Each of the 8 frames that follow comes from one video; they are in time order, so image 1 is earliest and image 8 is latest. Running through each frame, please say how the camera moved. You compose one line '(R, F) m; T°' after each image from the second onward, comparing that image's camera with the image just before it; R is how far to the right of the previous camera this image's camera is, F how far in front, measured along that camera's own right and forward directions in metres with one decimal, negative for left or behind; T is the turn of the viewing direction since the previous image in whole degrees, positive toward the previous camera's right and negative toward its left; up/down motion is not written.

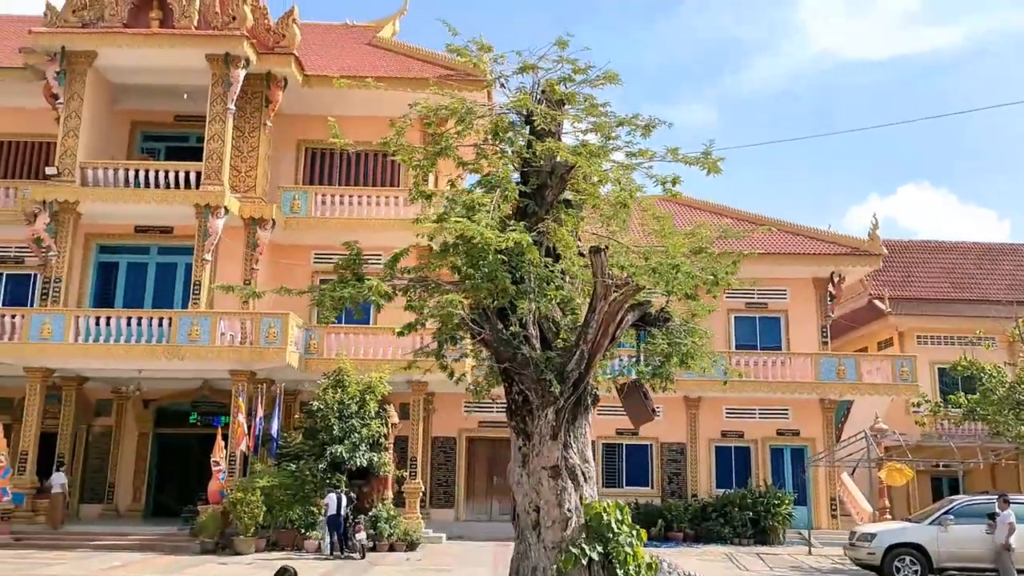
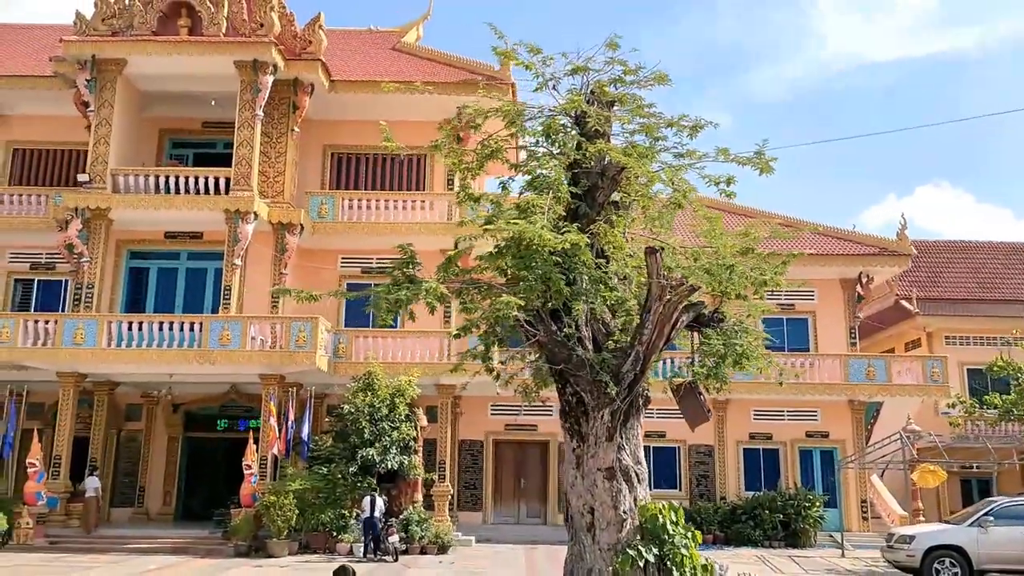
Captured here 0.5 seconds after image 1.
(-0.2, 0.0) m; -1°
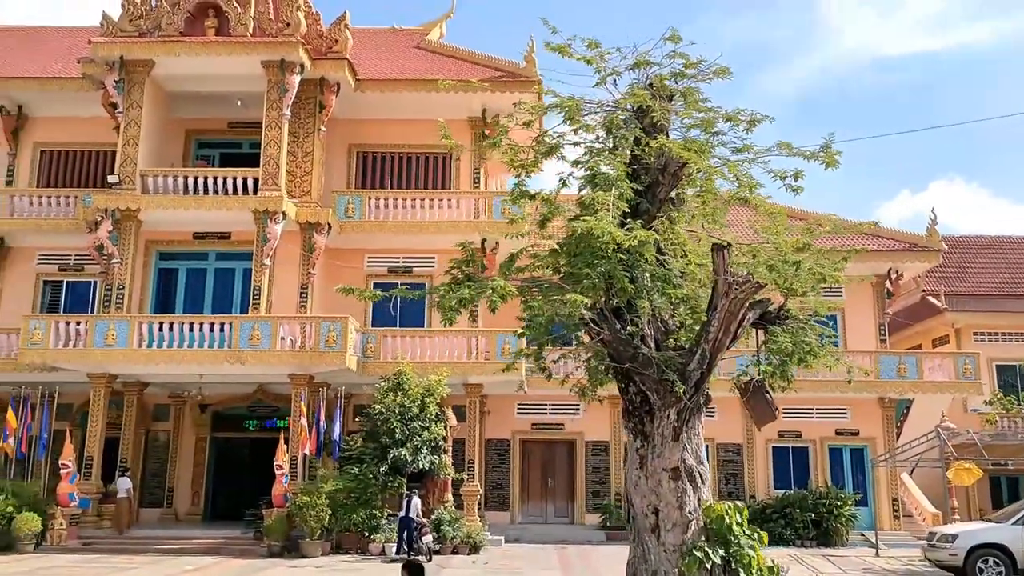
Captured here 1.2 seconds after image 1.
(-0.3, +0.1) m; -1°
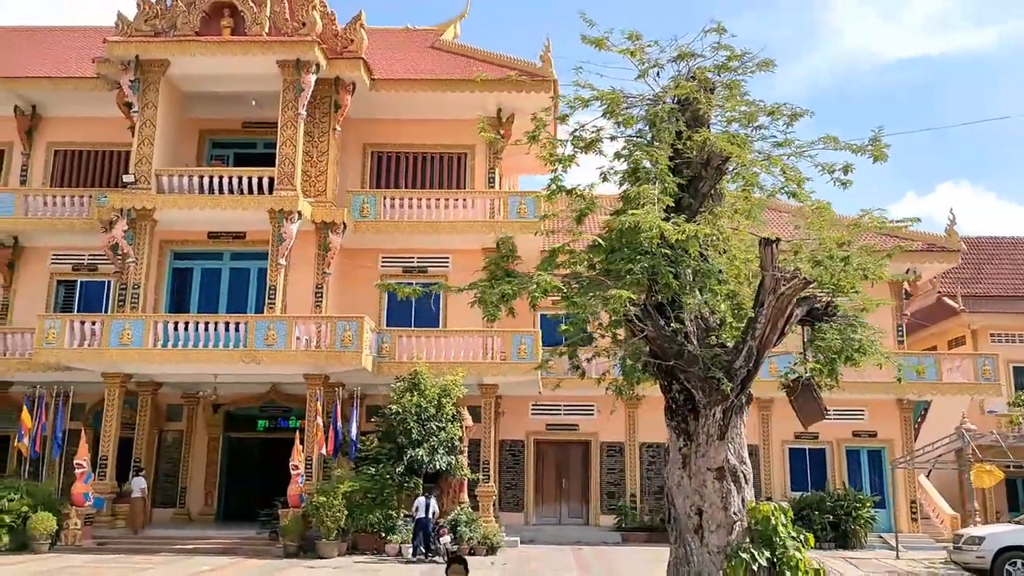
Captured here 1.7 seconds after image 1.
(-0.2, +0.1) m; 0°
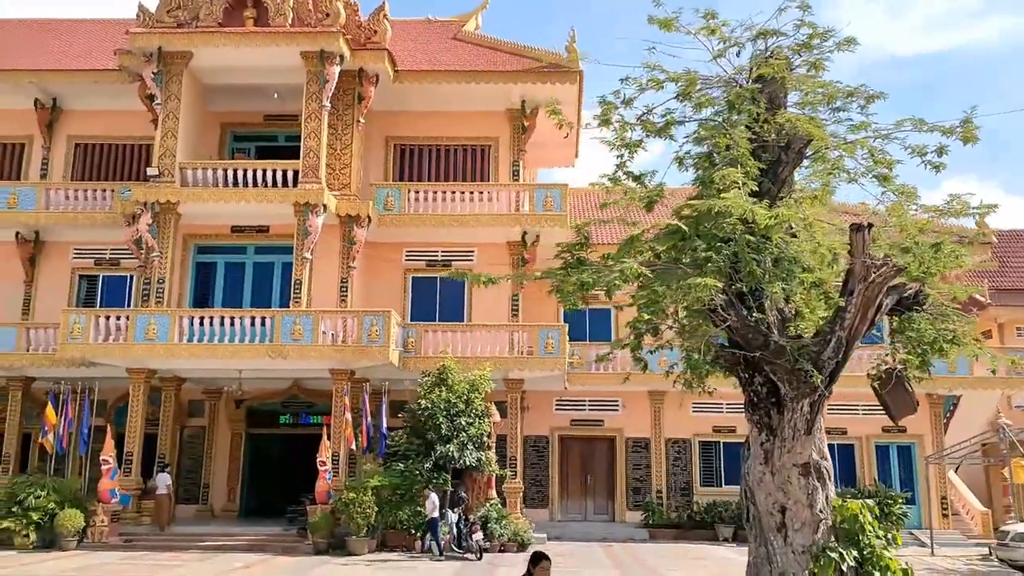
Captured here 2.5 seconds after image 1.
(-0.4, +0.2) m; 0°
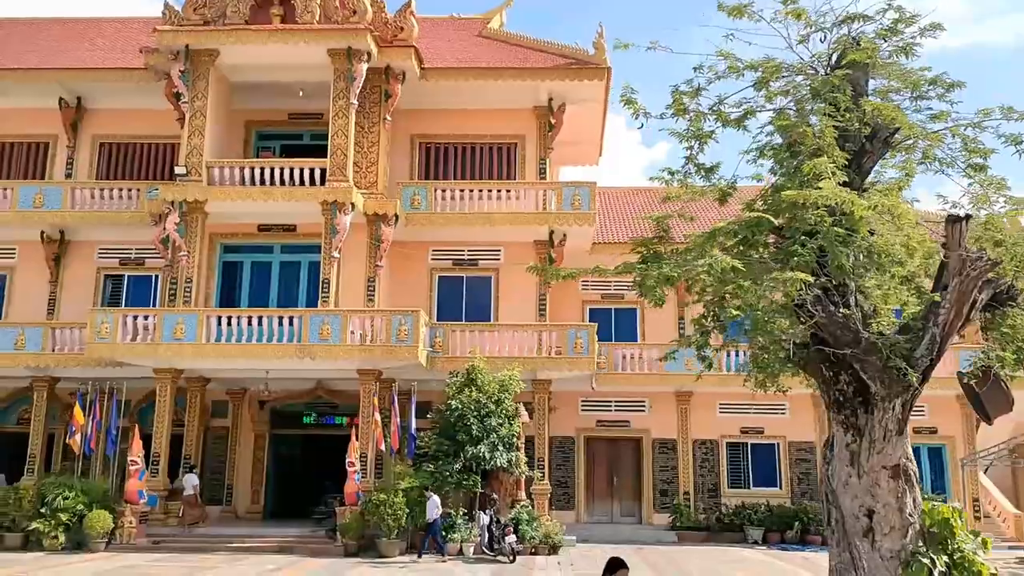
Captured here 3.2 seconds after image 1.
(-0.4, +0.2) m; -1°
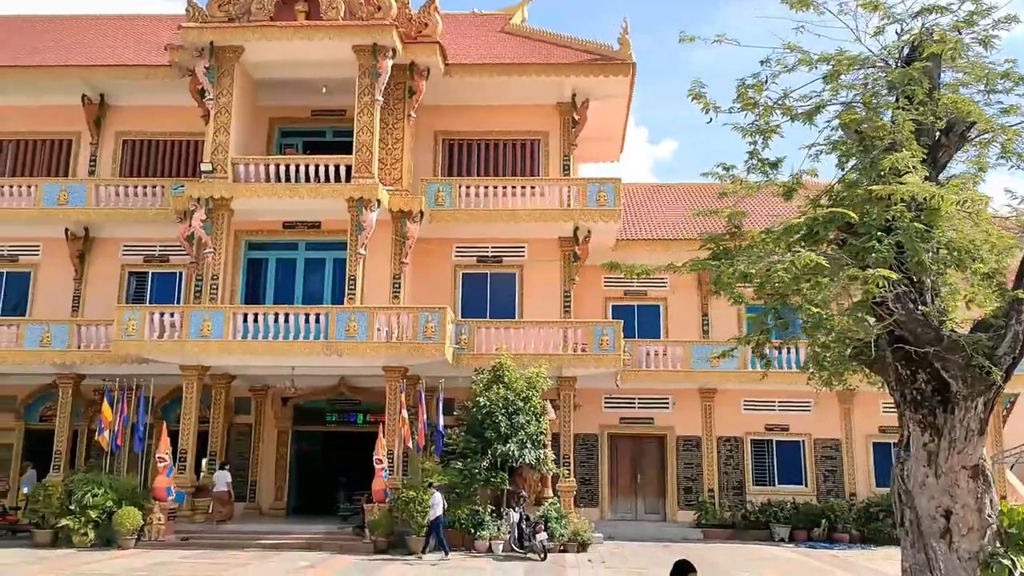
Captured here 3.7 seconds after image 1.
(-0.4, +0.1) m; -1°
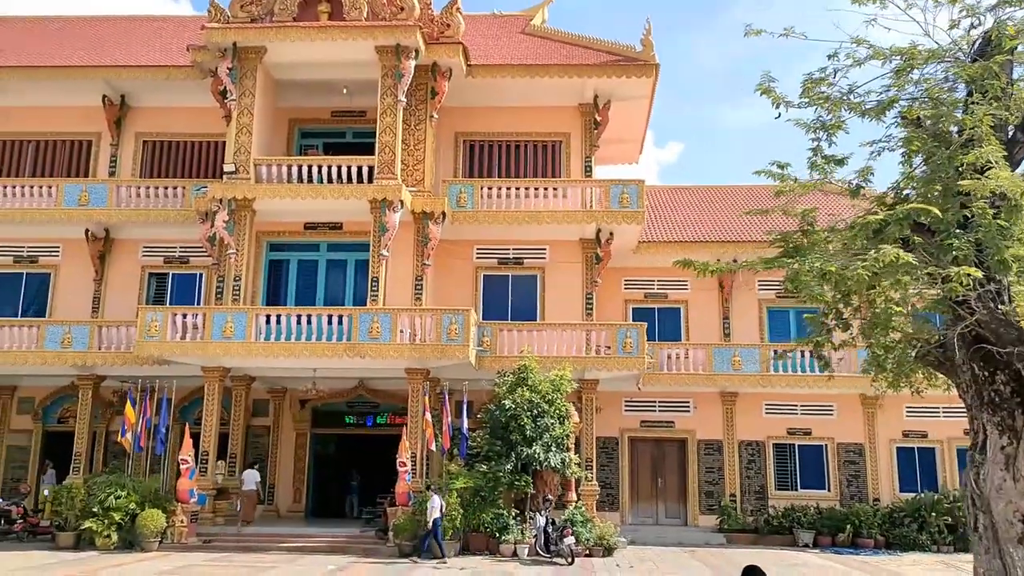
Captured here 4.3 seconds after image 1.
(-0.3, +0.1) m; 0°
